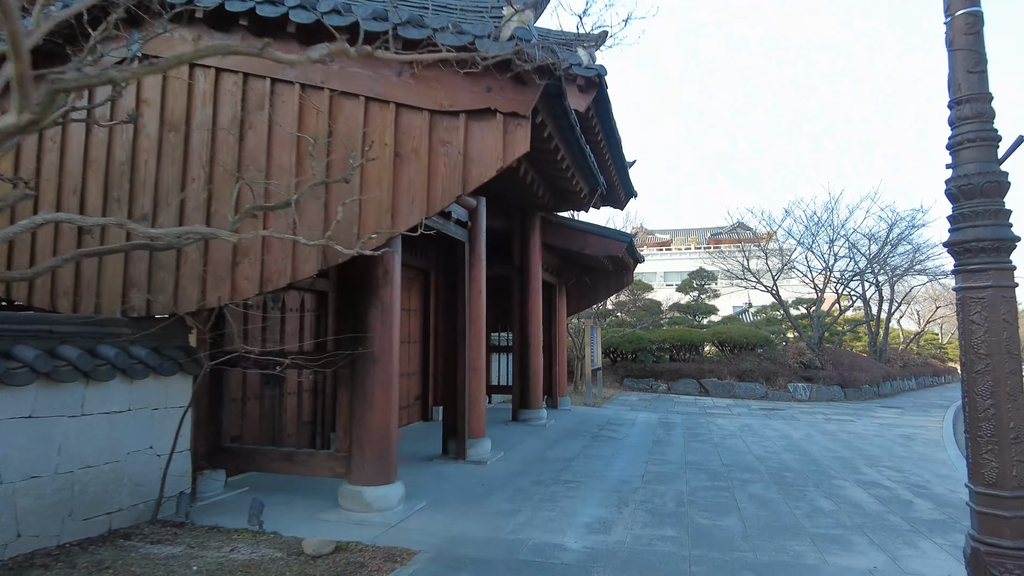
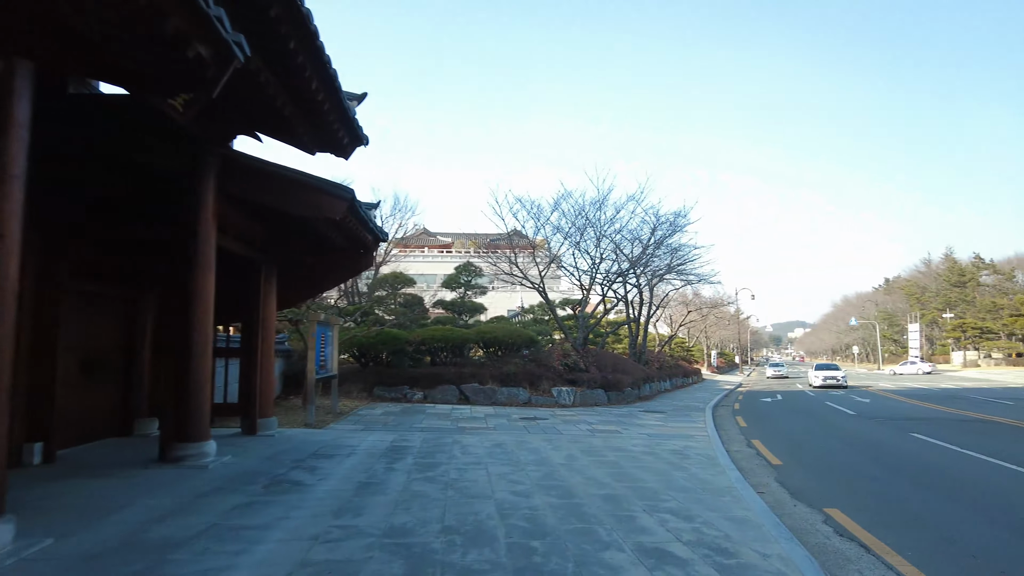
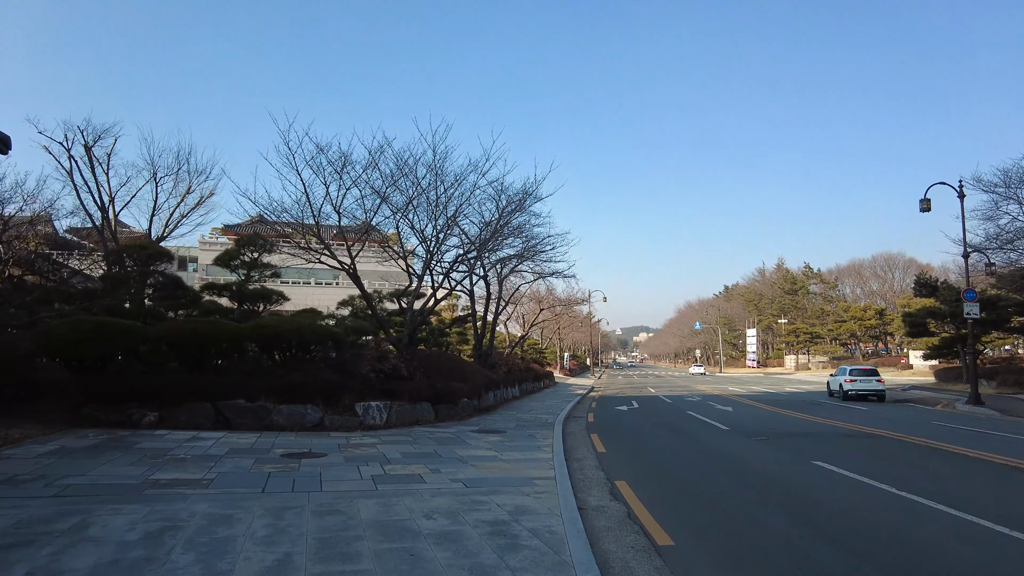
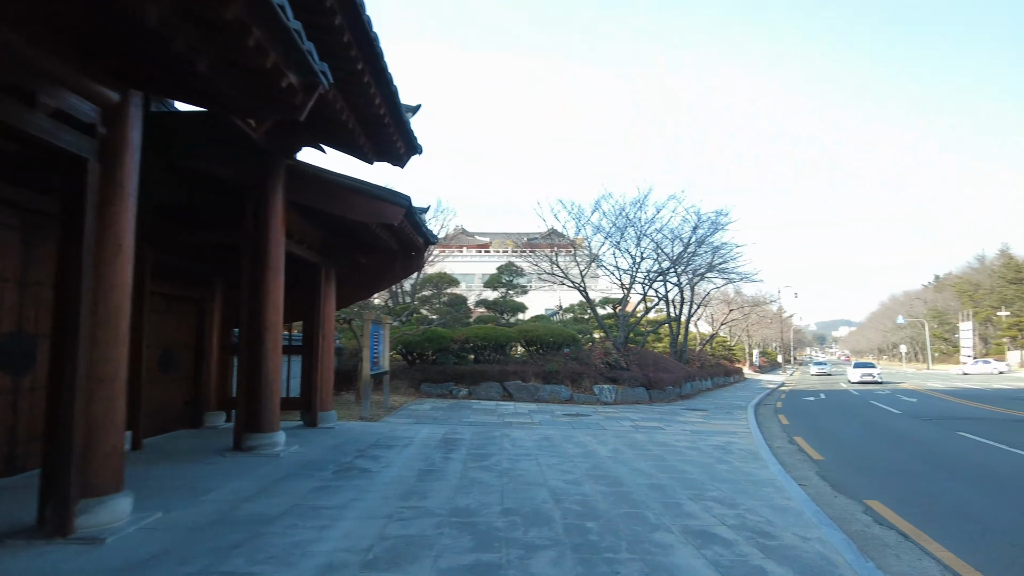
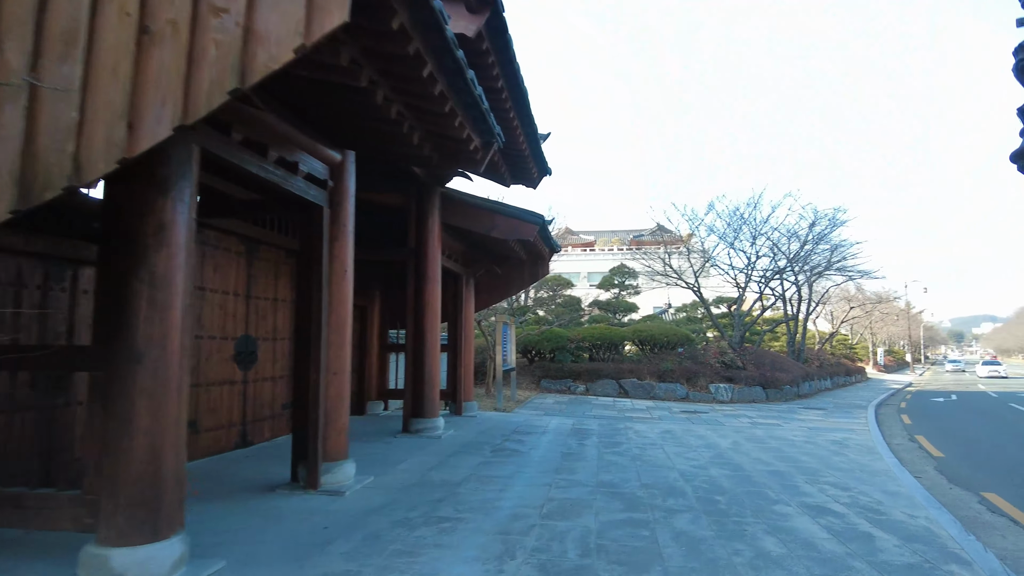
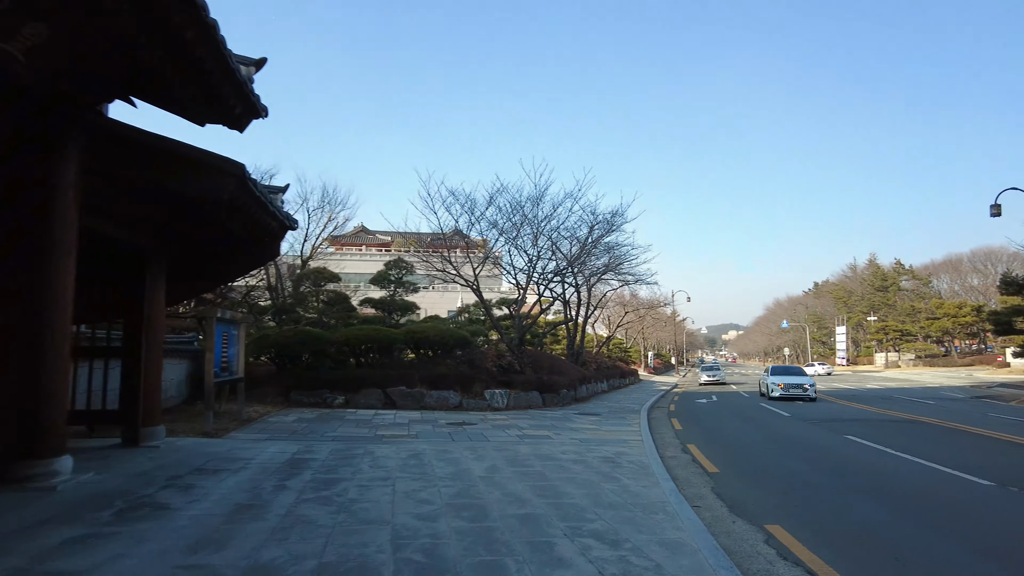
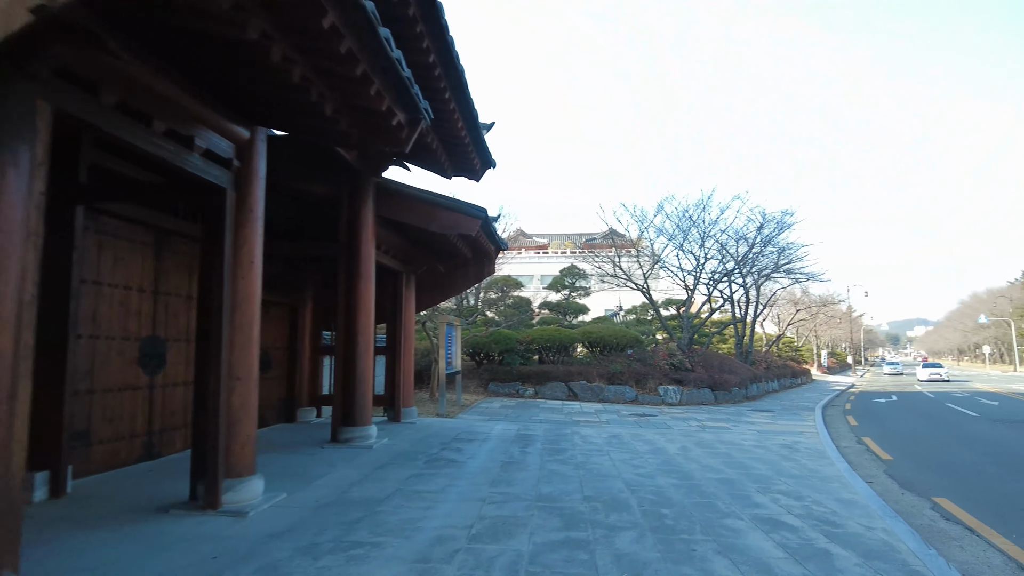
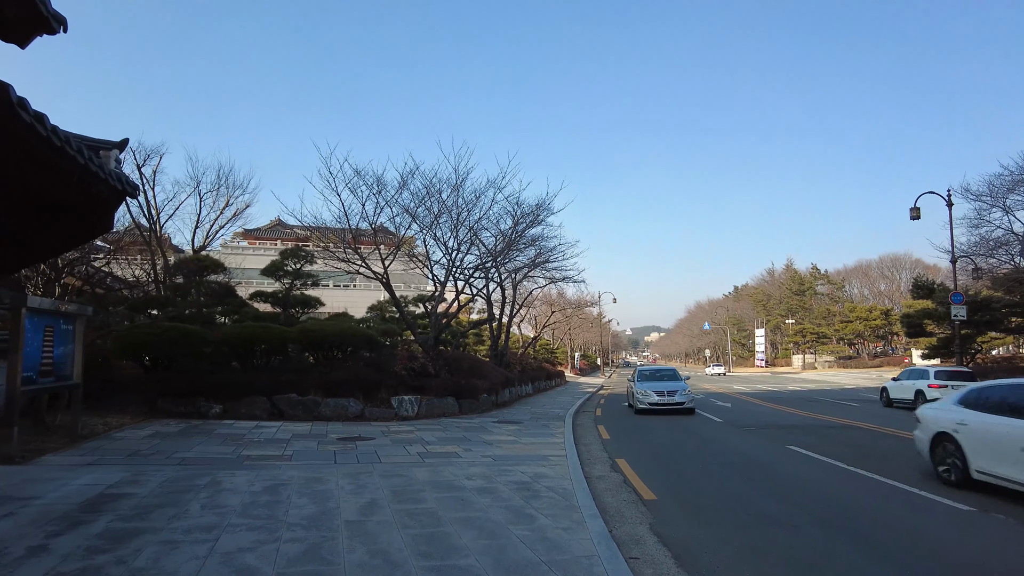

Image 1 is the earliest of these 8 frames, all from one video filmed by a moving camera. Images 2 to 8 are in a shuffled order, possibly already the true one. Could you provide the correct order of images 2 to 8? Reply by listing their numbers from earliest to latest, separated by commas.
5, 7, 4, 2, 6, 8, 3
